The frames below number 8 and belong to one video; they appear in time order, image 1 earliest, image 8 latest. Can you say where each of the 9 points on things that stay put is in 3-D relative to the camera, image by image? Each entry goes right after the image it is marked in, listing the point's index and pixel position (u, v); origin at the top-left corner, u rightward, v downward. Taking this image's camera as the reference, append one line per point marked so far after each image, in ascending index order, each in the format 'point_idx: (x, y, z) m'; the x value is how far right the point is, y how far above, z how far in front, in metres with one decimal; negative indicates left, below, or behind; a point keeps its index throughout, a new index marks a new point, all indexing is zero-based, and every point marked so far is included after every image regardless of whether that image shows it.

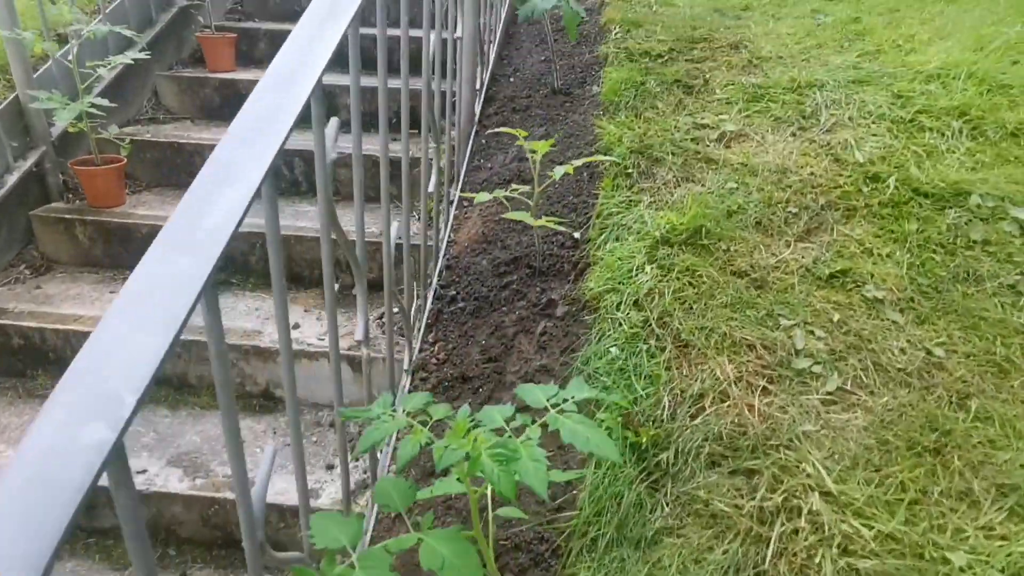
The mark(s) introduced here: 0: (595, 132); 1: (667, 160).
0: (+0.3, +0.6, +2.3) m
1: (+0.5, +0.4, +2.1) m
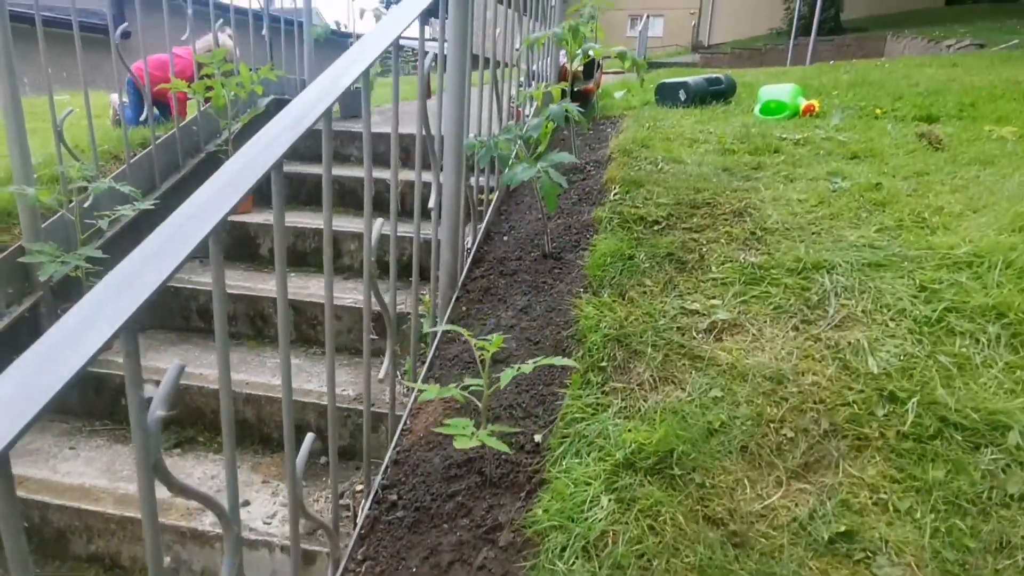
0: (+0.2, -0.1, +2.1) m
1: (+0.4, -0.2, +1.8) m
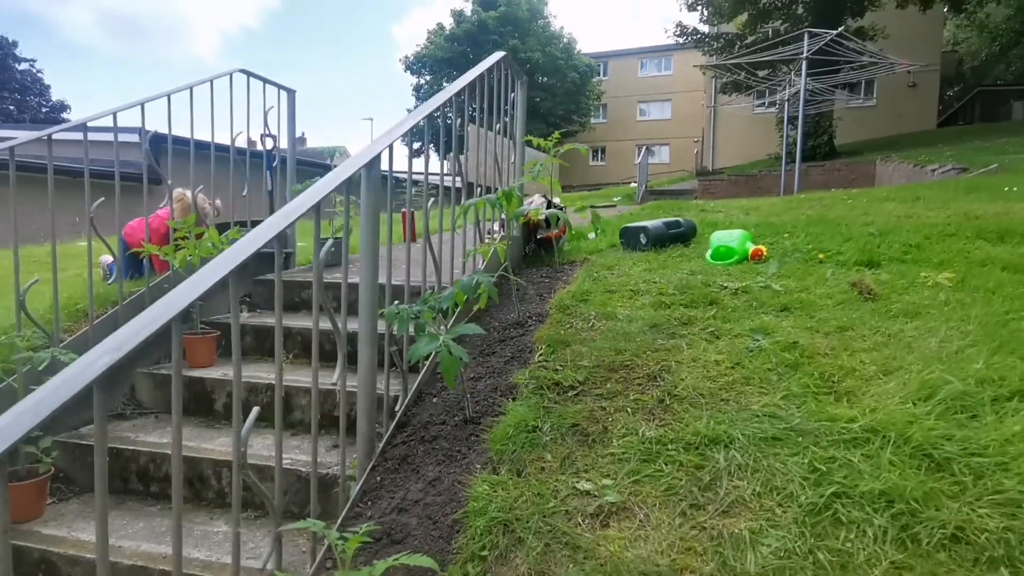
0: (-0.1, -0.7, +2.0) m
1: (+0.1, -0.7, +1.7) m
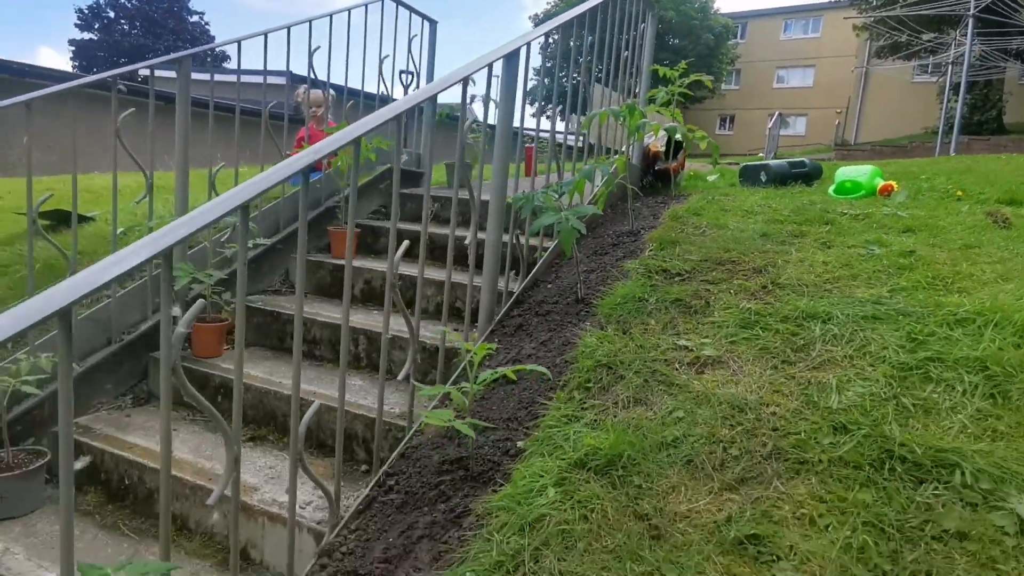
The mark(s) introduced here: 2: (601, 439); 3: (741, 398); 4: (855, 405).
0: (+0.3, -0.2, +2.3) m
1: (+0.4, -0.3, +2.0) m
2: (+0.3, -0.4, +1.7) m
3: (+0.7, -0.3, +1.8) m
4: (+0.9, -0.3, +1.6) m
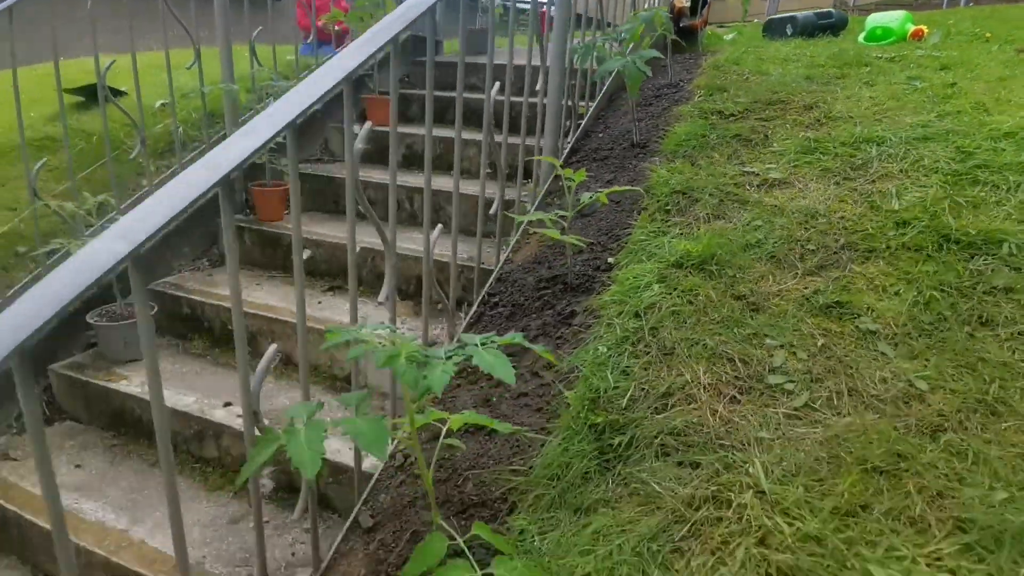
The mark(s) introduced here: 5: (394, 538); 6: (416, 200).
0: (+0.6, +0.5, +2.5) m
1: (+0.7, +0.3, +2.2) m
2: (+0.6, +0.1, +2.0) m
3: (+1.0, +0.3, +2.0) m
4: (+1.3, +0.3, +1.9) m
5: (-0.3, -0.7, +1.7) m
6: (-0.6, +0.5, +3.7) m
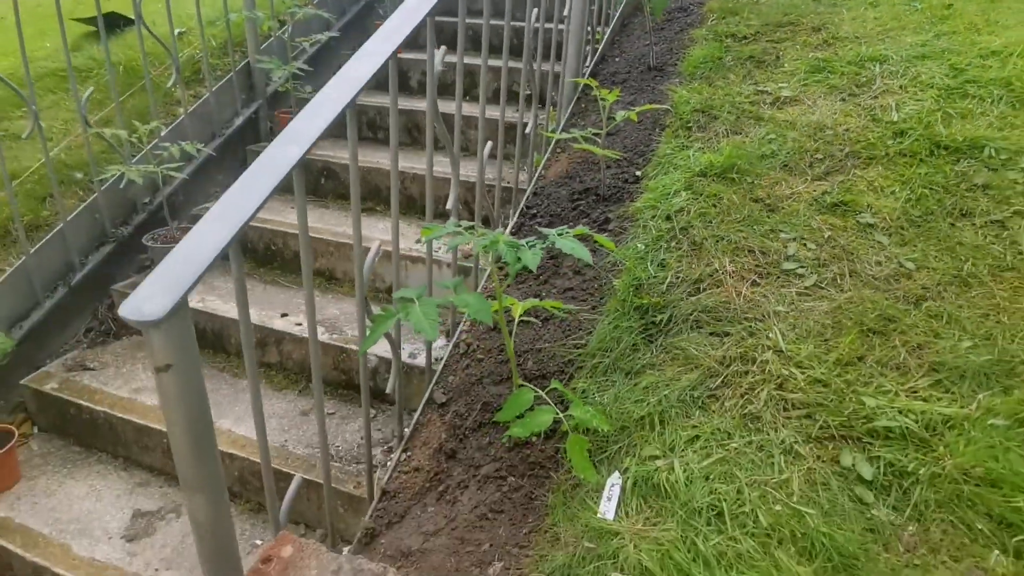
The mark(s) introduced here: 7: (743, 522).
0: (+0.7, +0.9, +2.7) m
1: (+0.9, +0.7, +2.5) m
2: (+0.8, +0.5, +2.3) m
3: (+1.2, +0.6, +2.3) m
4: (+1.4, +0.6, +2.2) m
5: (-0.1, -0.4, +2.0) m
6: (-0.5, +1.0, +3.9) m
7: (+0.5, -0.5, +1.4) m
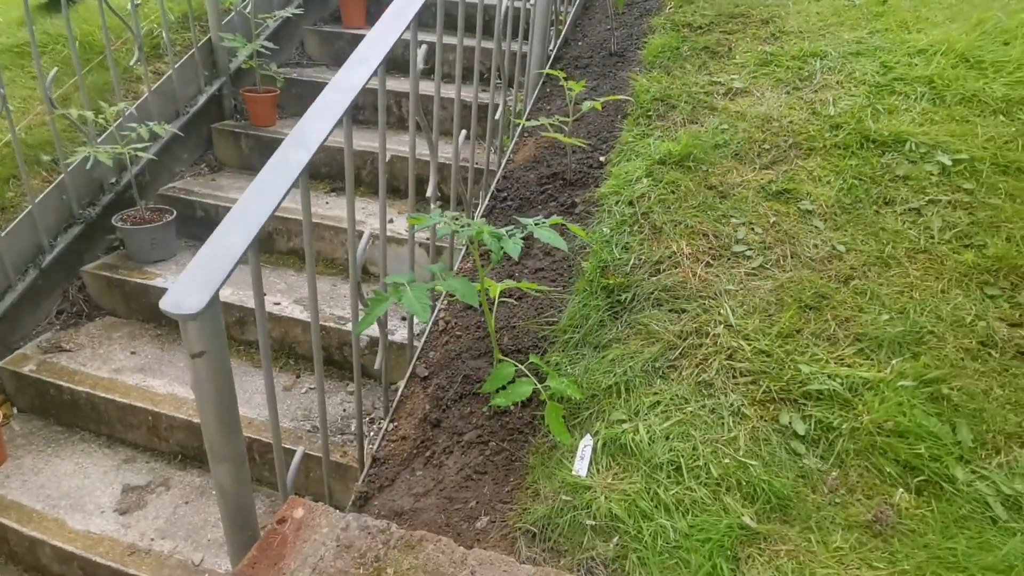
0: (+0.6, +1.0, +2.9) m
1: (+0.8, +0.8, +2.7) m
2: (+0.7, +0.6, +2.4) m
3: (+1.1, +0.7, +2.5) m
4: (+1.3, +0.7, +2.4) m
5: (-0.2, -0.3, +2.2) m
6: (-0.7, +1.2, +3.9) m
7: (+0.5, -0.5, +1.6) m
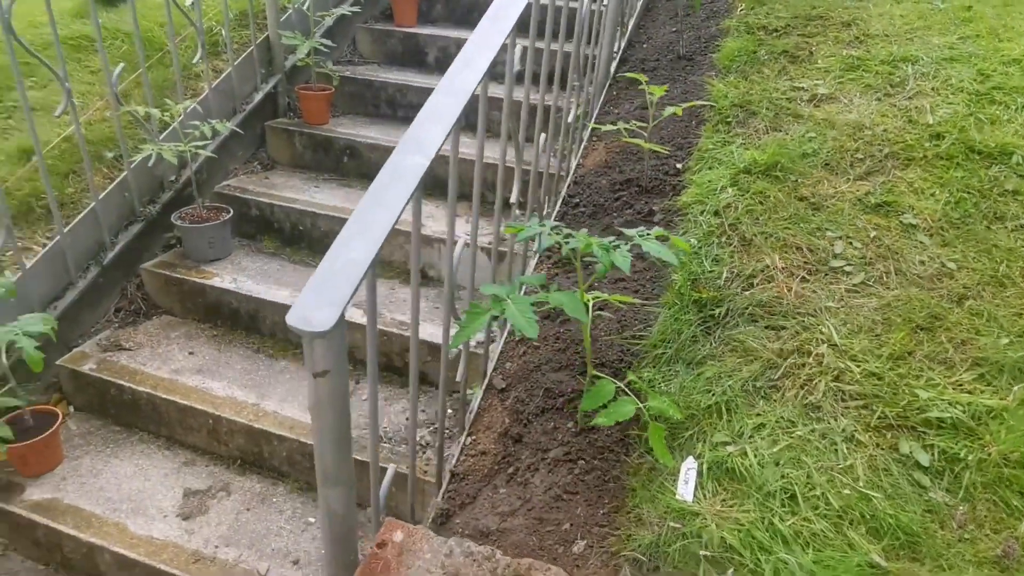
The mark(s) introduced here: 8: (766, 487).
0: (+0.9, +0.9, +2.8) m
1: (+1.1, +0.8, +2.6) m
2: (+1.0, +0.5, +2.4) m
3: (+1.4, +0.7, +2.4) m
4: (+1.7, +0.6, +2.3) m
5: (+0.1, -0.4, +2.1) m
6: (-0.3, +1.2, +3.9) m
7: (+0.8, -0.5, +1.5) m
8: (+0.7, -0.5, +1.6) m
